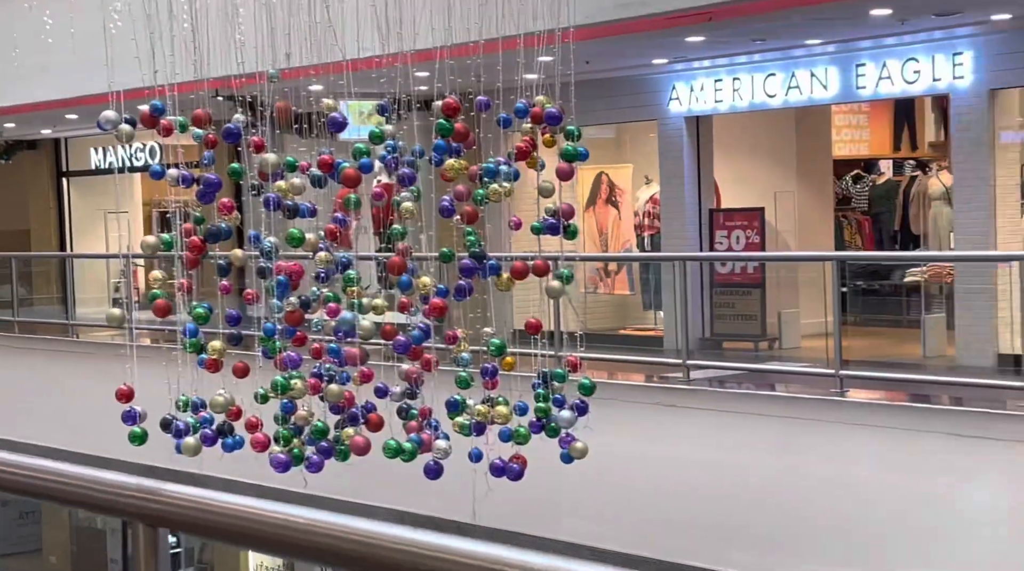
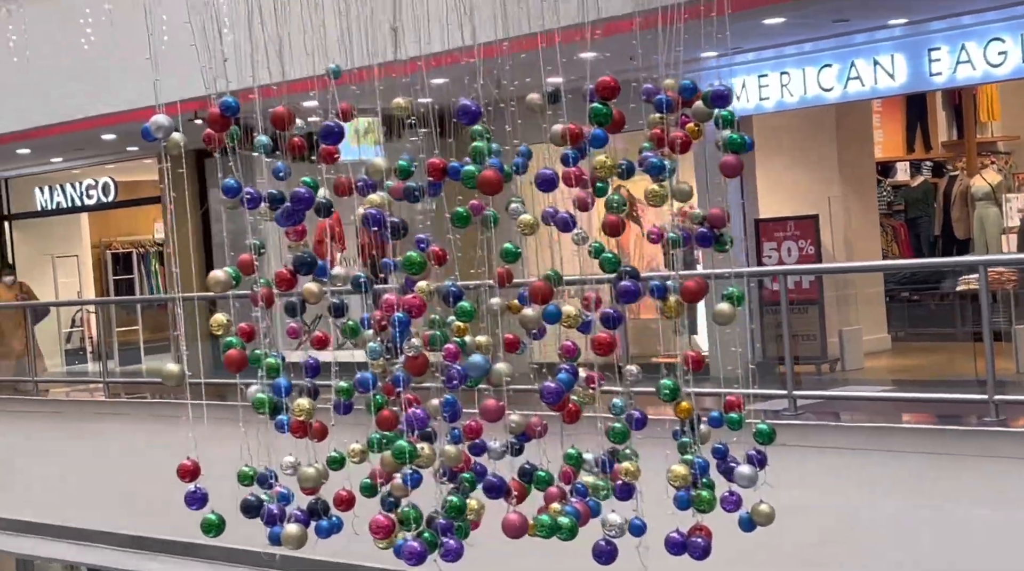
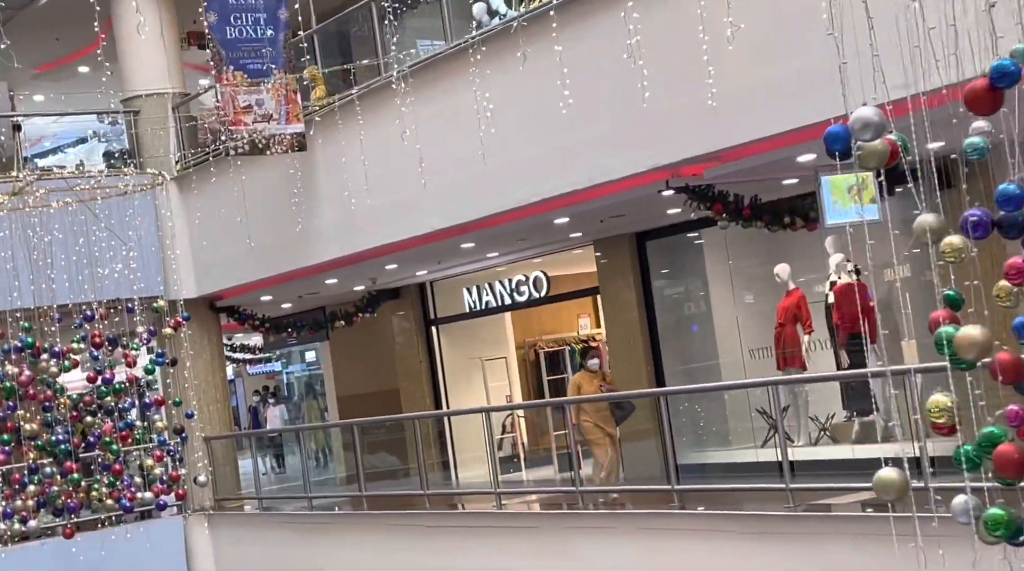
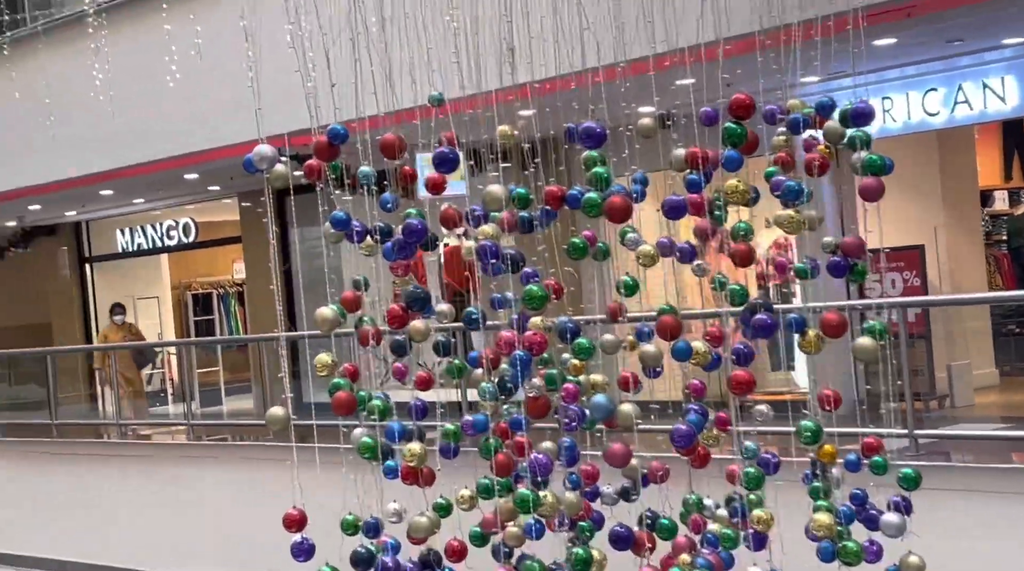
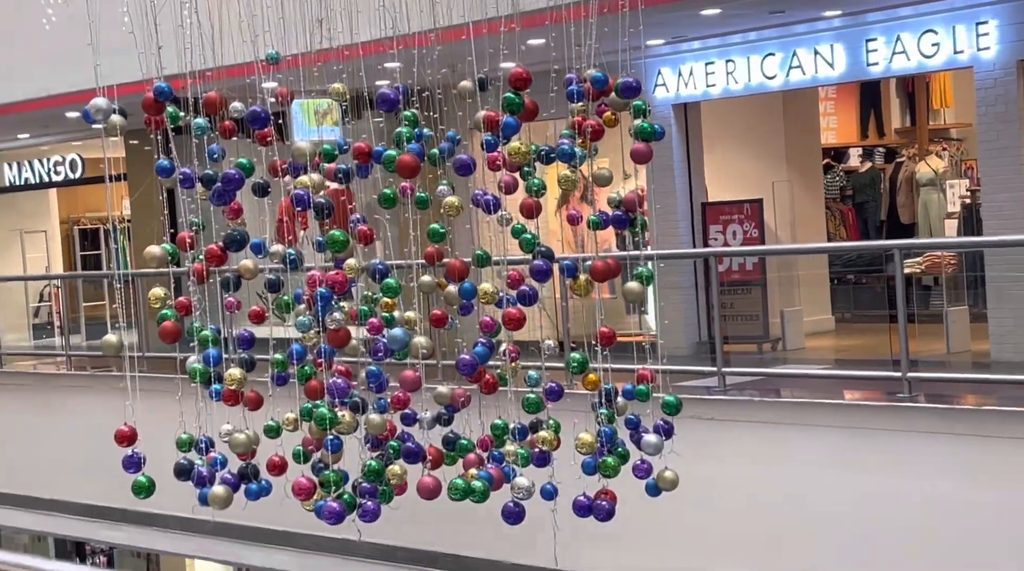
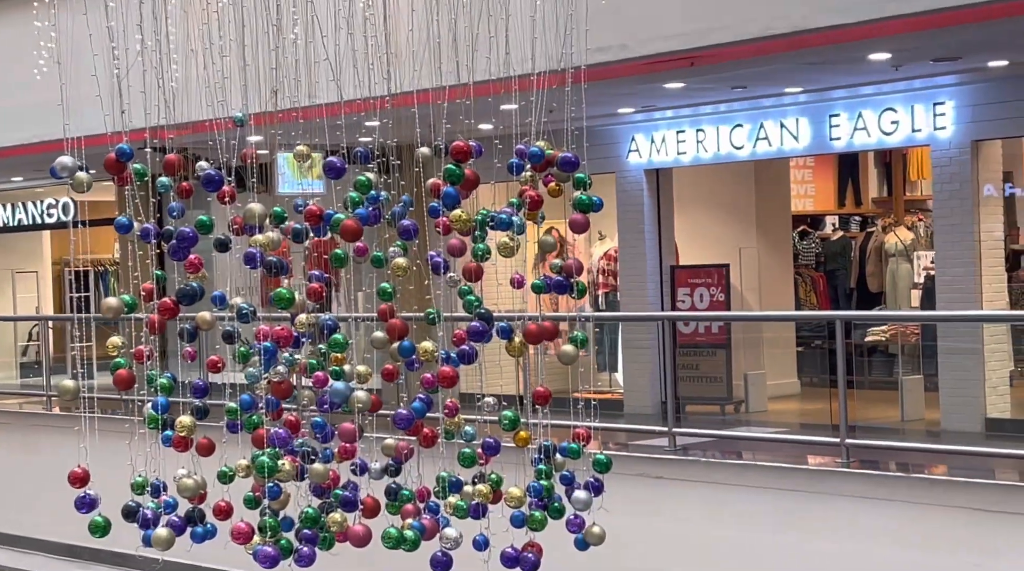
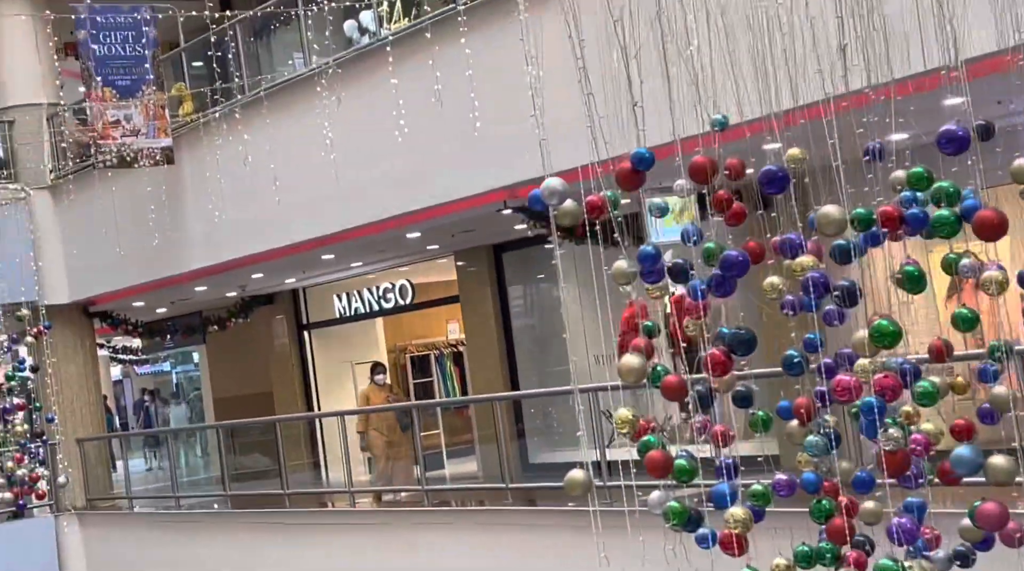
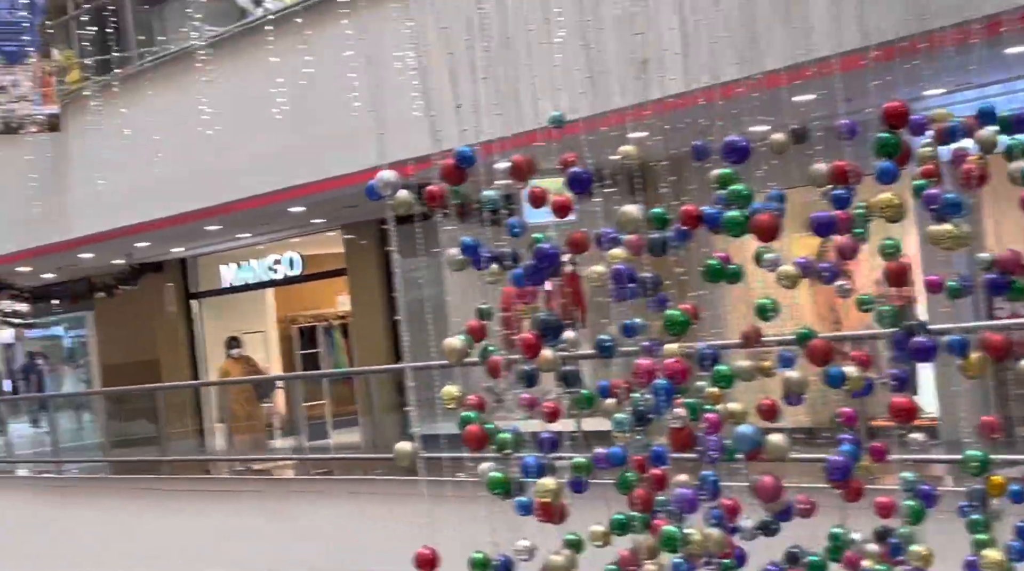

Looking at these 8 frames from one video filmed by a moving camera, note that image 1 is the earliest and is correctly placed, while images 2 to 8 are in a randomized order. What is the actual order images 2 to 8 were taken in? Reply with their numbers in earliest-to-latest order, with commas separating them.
6, 5, 2, 4, 8, 7, 3
